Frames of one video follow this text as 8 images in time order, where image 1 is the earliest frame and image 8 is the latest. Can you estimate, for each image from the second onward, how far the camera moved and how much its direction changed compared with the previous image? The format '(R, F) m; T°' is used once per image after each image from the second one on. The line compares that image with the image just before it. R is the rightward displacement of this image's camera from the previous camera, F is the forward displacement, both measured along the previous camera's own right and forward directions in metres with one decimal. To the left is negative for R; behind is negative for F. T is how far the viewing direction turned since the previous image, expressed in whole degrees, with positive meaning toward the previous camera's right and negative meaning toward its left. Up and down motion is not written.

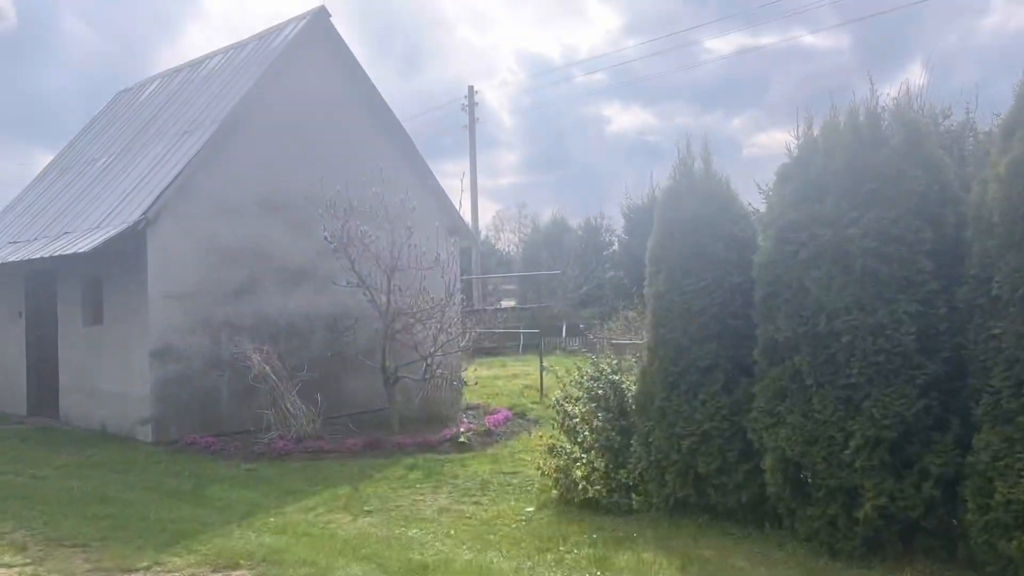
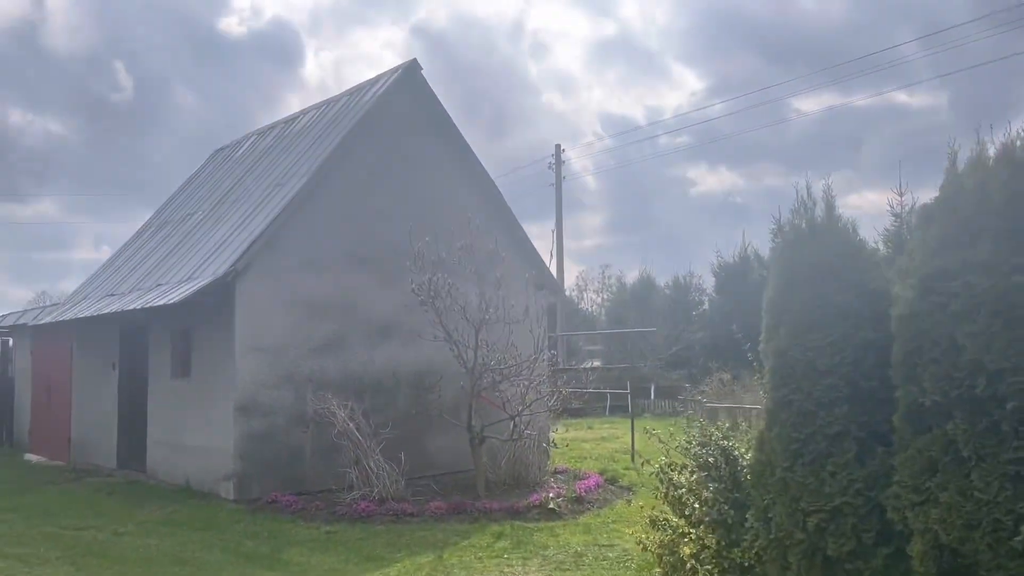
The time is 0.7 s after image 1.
(-0.1, +0.5) m; -6°
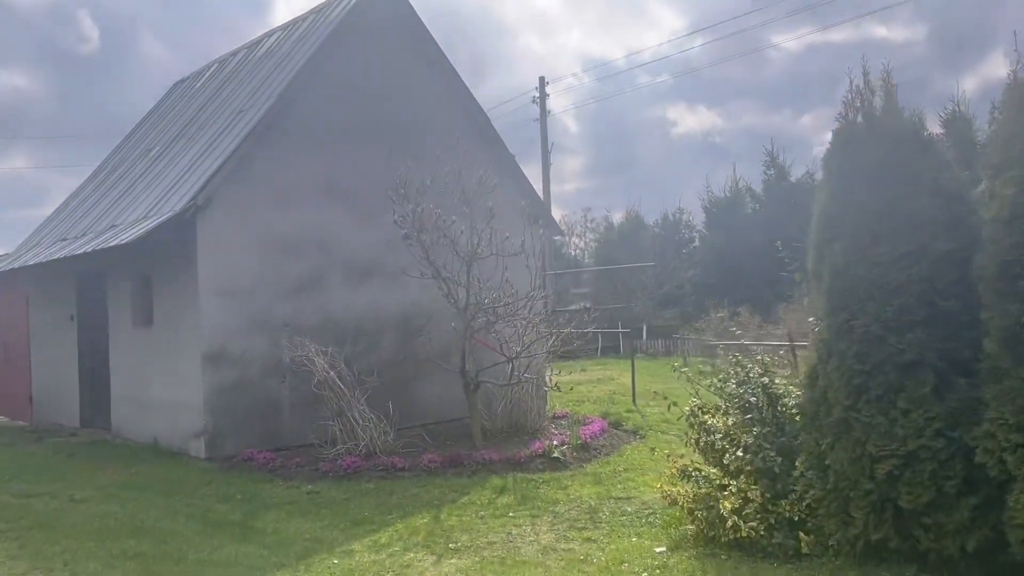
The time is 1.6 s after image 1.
(-0.1, +0.9) m; +1°
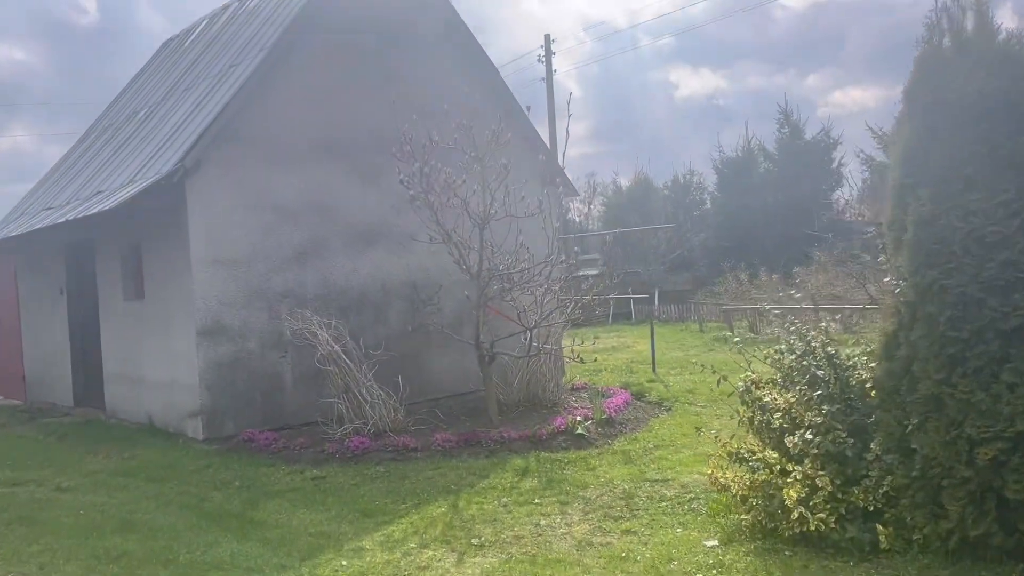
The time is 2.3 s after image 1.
(-0.1, +0.7) m; 0°
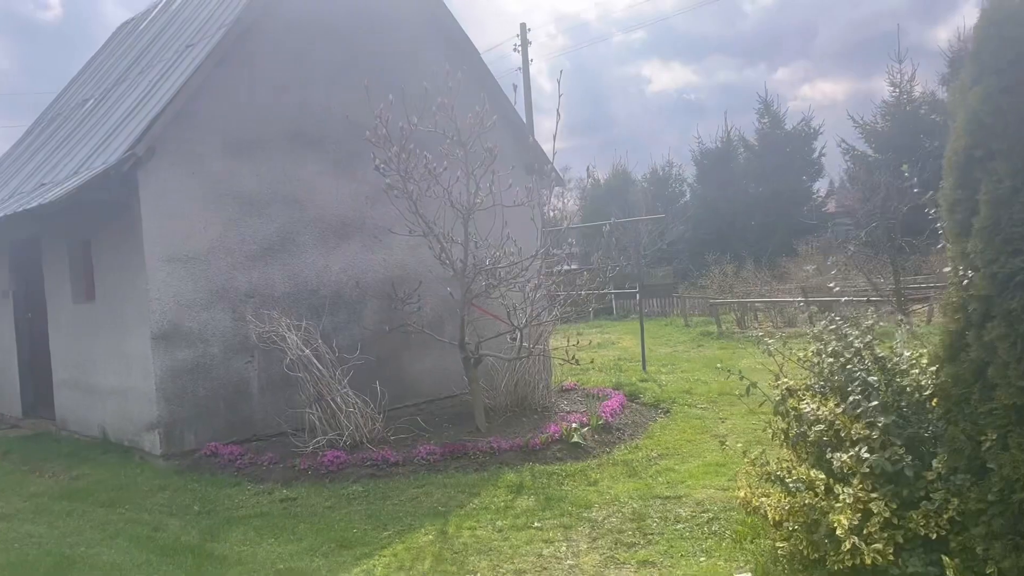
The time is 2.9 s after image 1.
(-0.1, +0.6) m; +2°
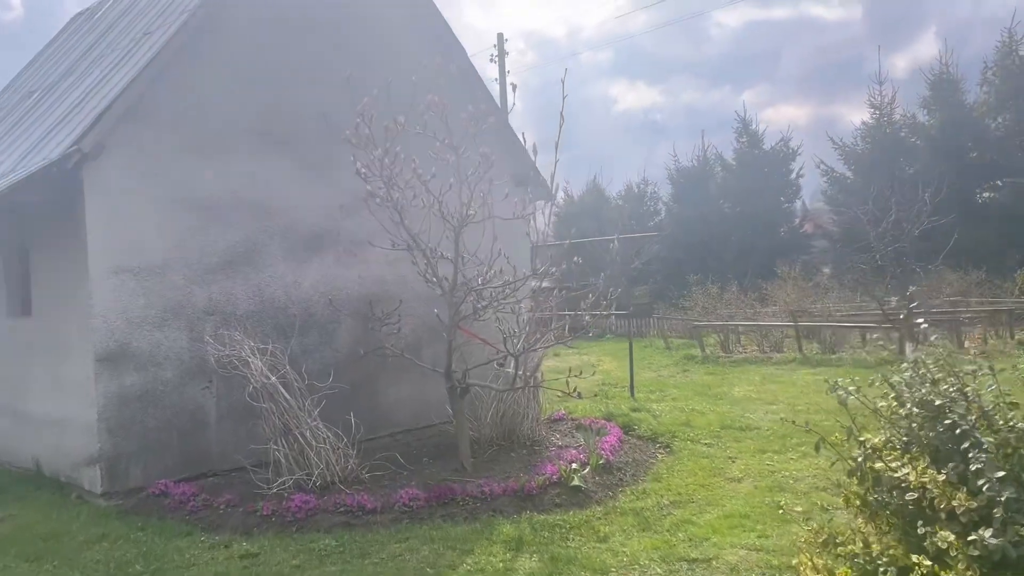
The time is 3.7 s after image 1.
(-0.2, +0.8) m; +2°
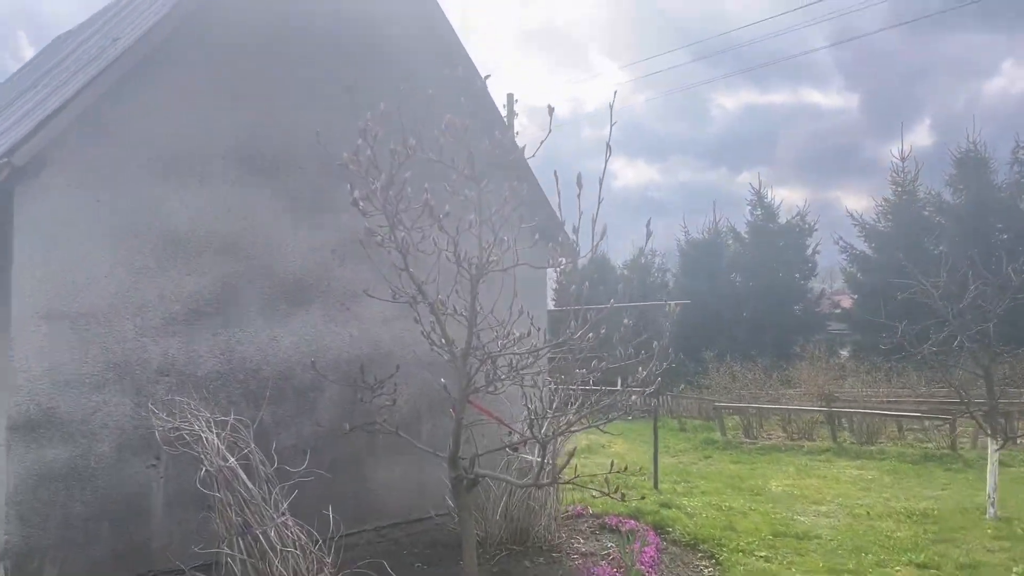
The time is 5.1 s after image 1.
(-0.2, +1.3) m; 0°
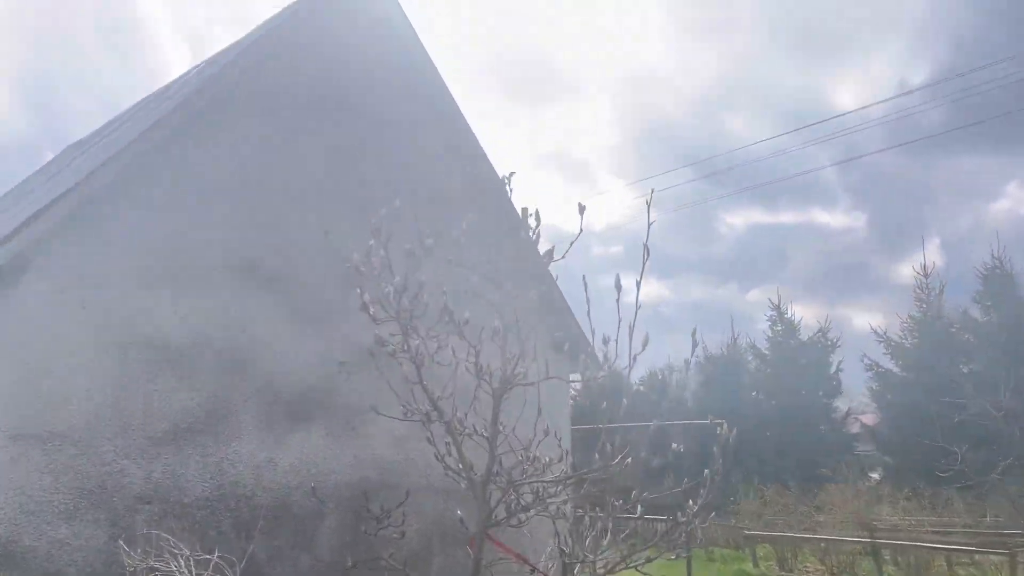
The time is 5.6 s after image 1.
(-0.1, +0.5) m; -1°
